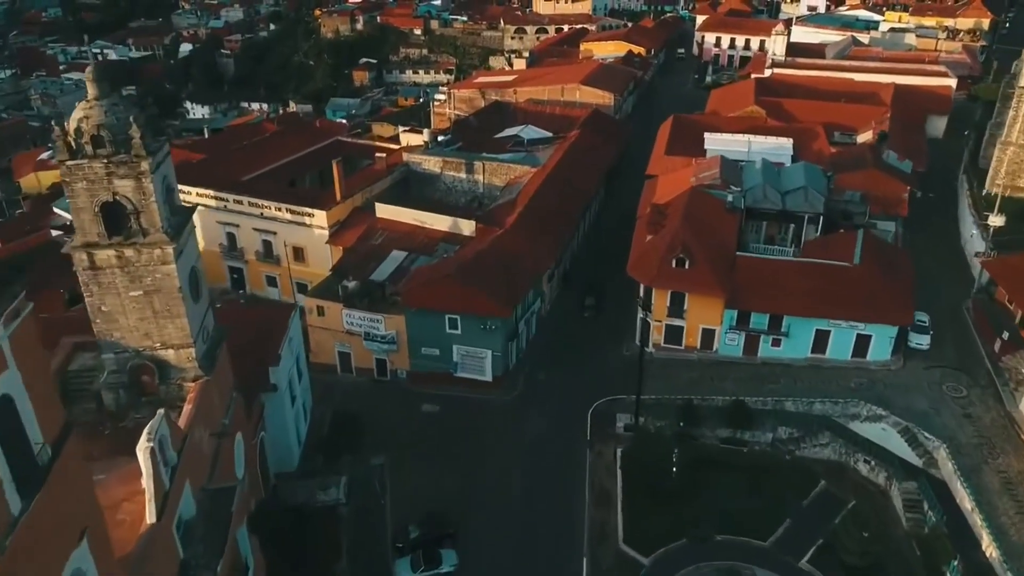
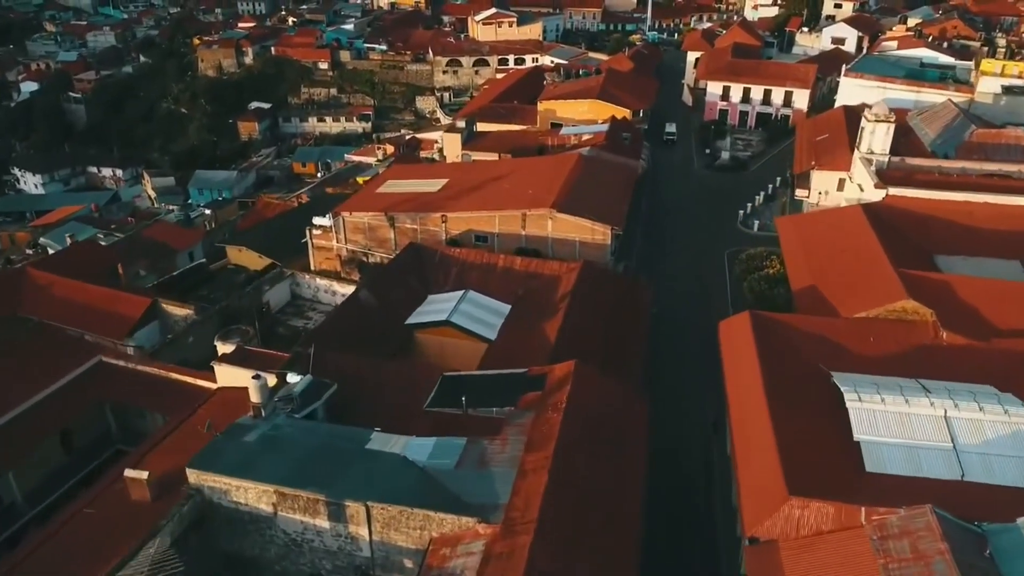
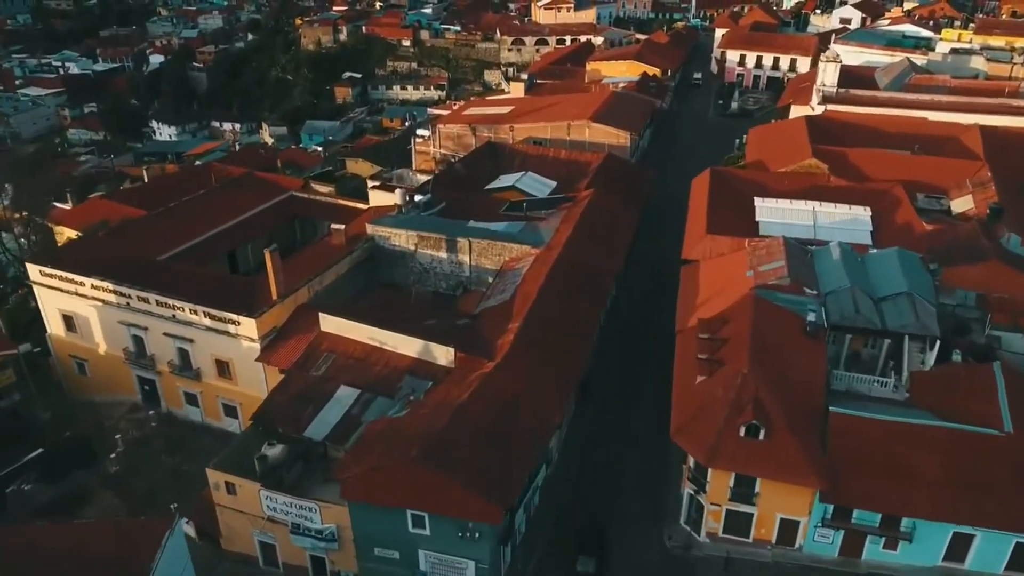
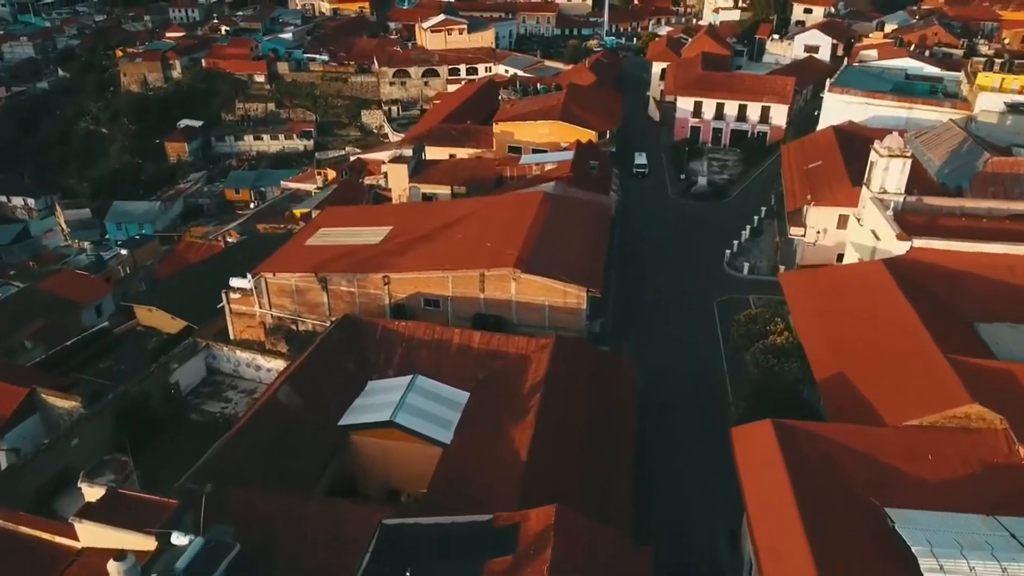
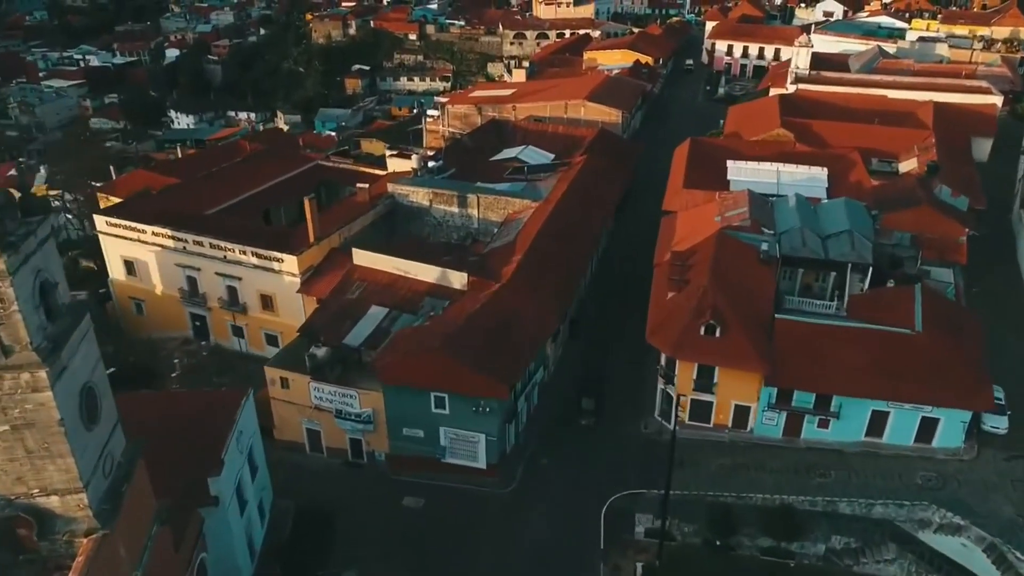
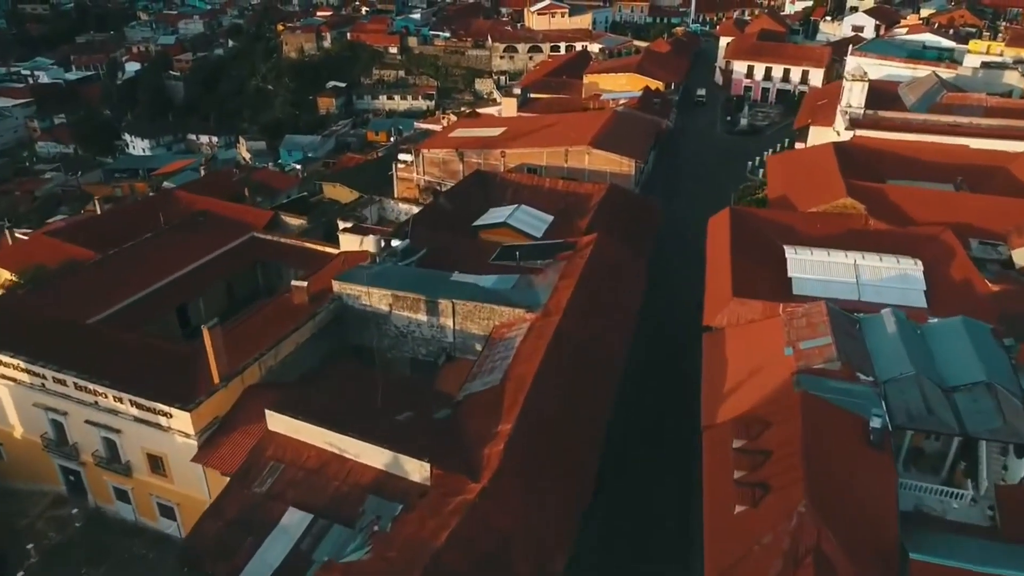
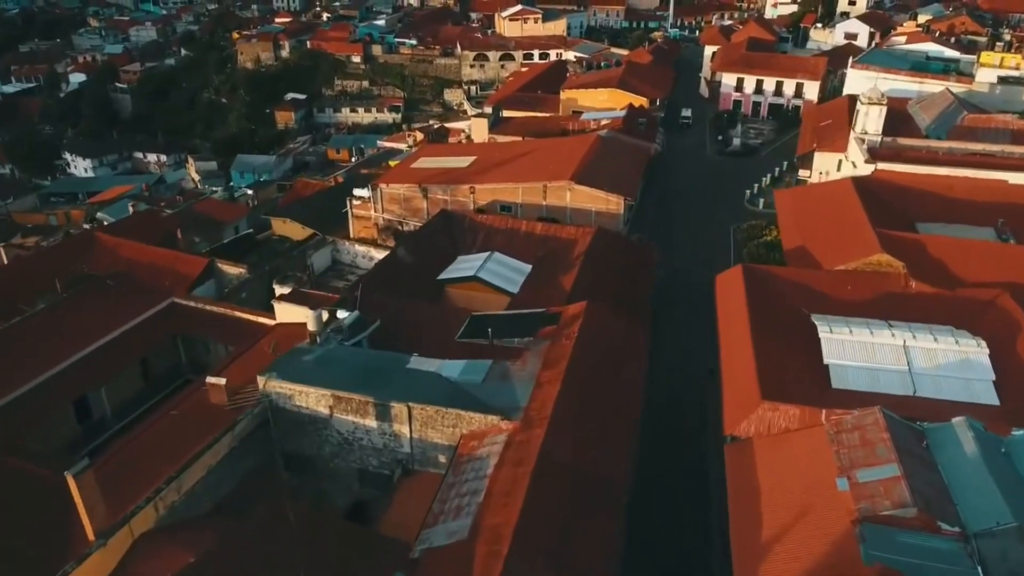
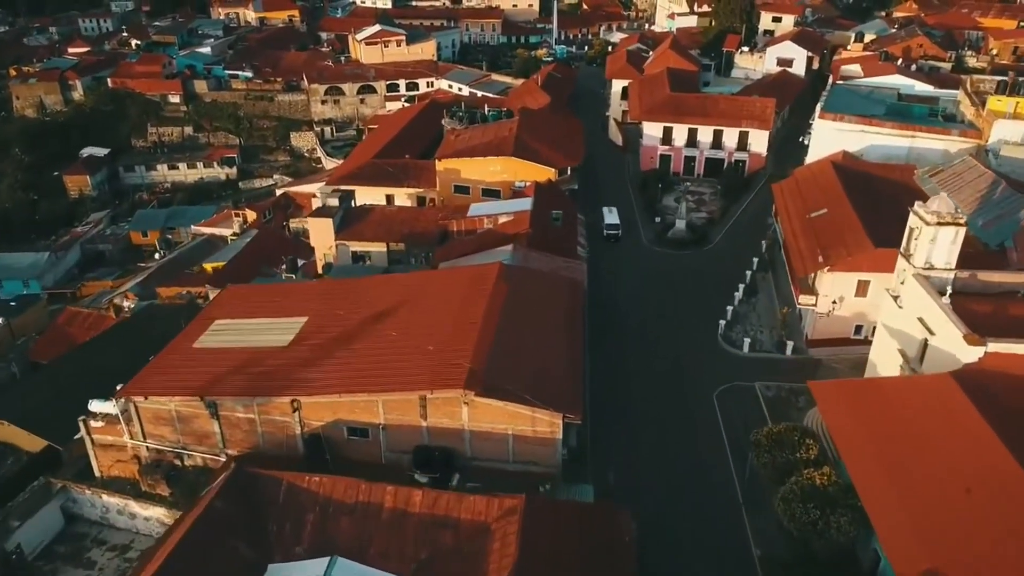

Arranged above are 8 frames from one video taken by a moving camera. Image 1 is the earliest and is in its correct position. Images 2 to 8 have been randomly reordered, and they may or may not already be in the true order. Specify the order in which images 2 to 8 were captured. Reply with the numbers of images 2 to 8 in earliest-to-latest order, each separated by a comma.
5, 3, 6, 7, 2, 4, 8
